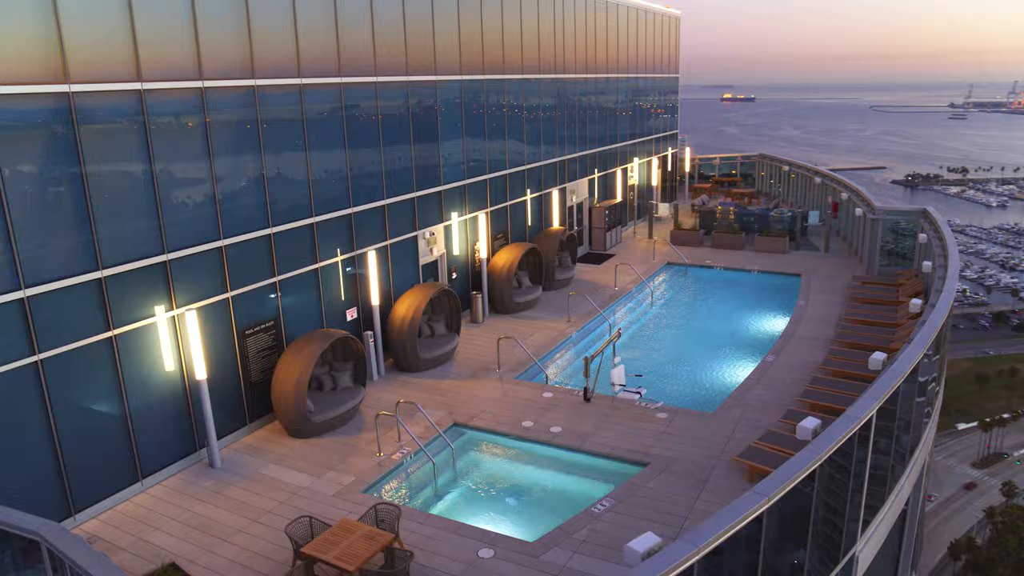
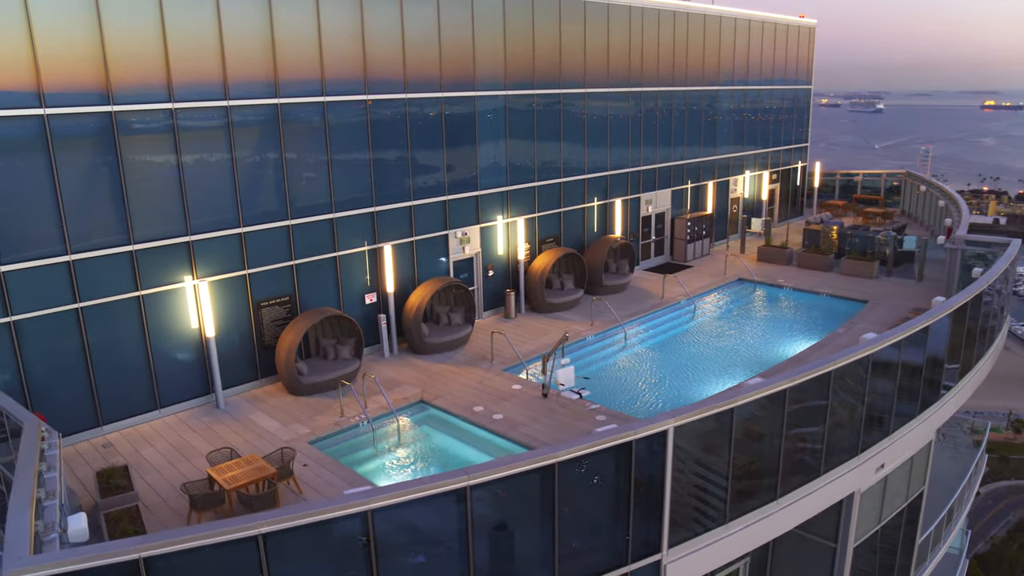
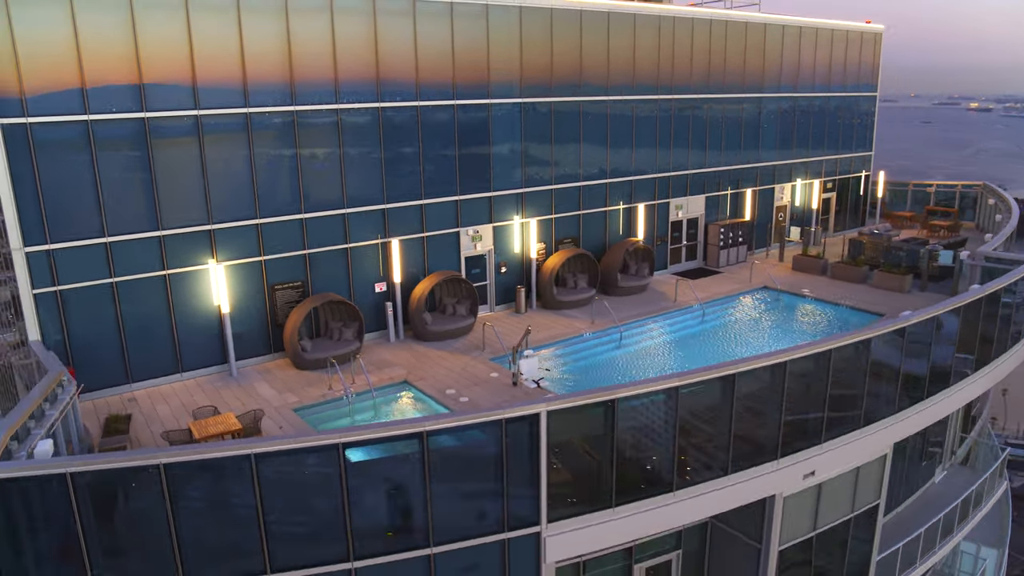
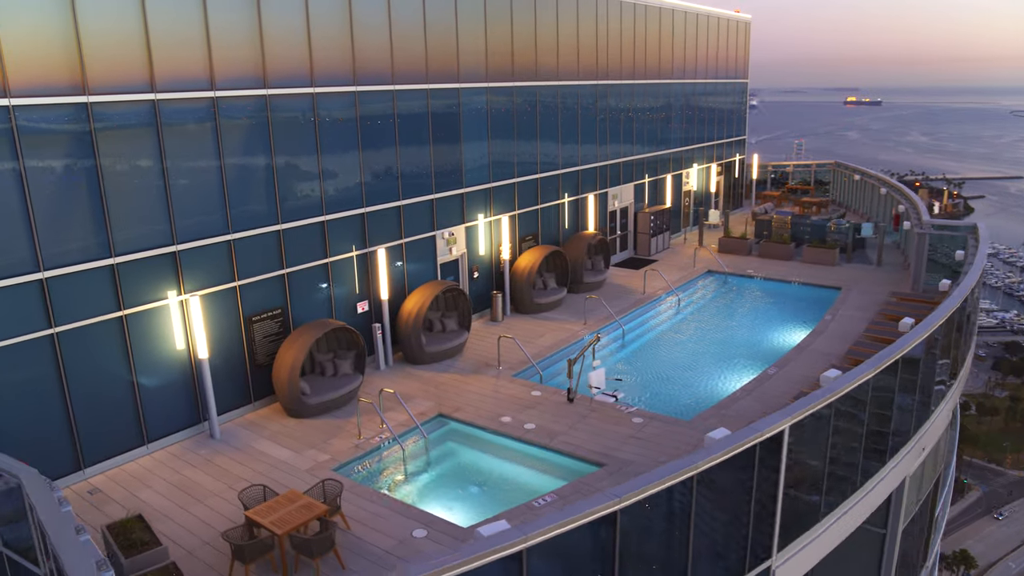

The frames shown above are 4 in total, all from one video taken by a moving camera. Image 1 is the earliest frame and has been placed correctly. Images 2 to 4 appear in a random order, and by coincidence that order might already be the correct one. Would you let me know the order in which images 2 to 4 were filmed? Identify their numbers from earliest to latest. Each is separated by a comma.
4, 2, 3
